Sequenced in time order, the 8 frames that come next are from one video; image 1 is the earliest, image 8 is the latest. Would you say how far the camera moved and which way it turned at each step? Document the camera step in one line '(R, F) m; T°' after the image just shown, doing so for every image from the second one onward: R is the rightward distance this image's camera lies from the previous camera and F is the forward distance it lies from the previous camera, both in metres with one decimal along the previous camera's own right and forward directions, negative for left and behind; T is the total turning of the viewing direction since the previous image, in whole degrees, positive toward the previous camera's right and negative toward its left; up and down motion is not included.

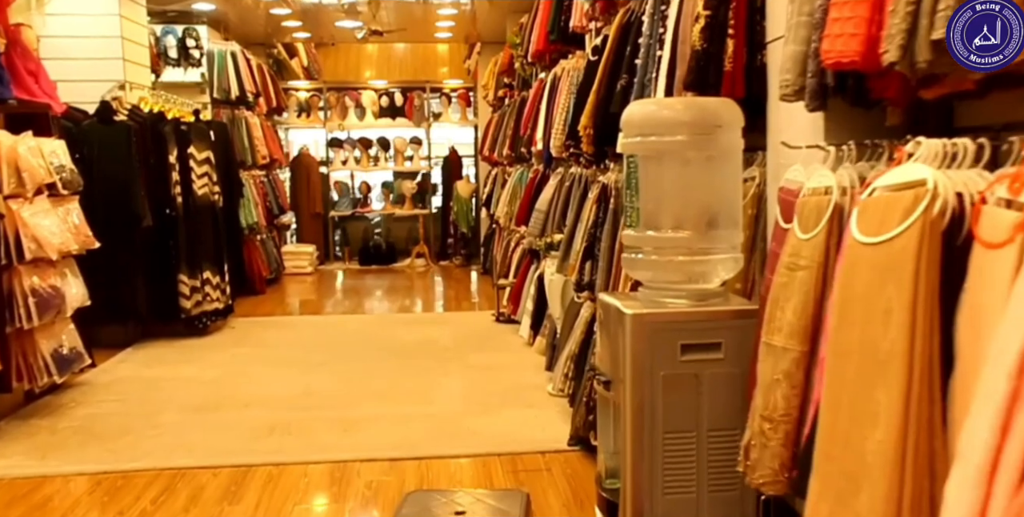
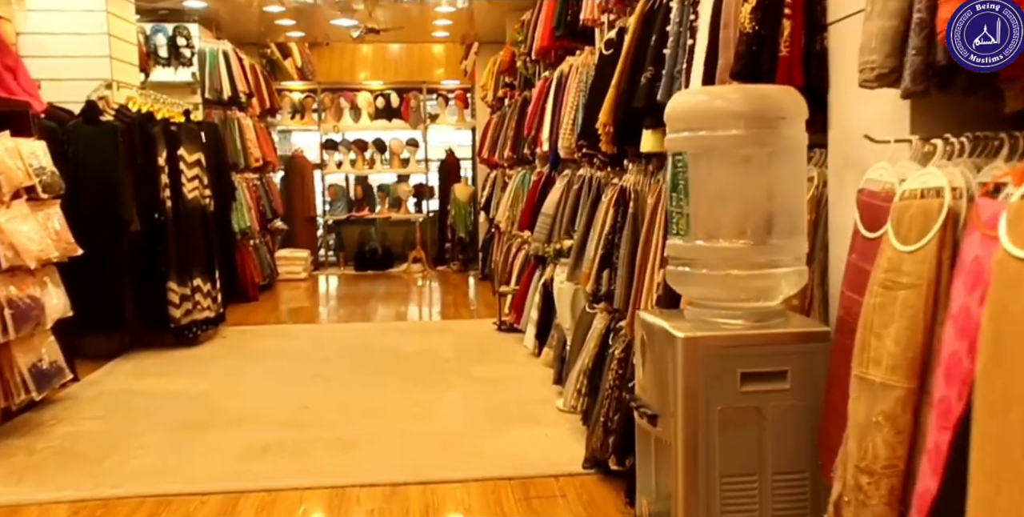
(-0.1, +0.2) m; 0°
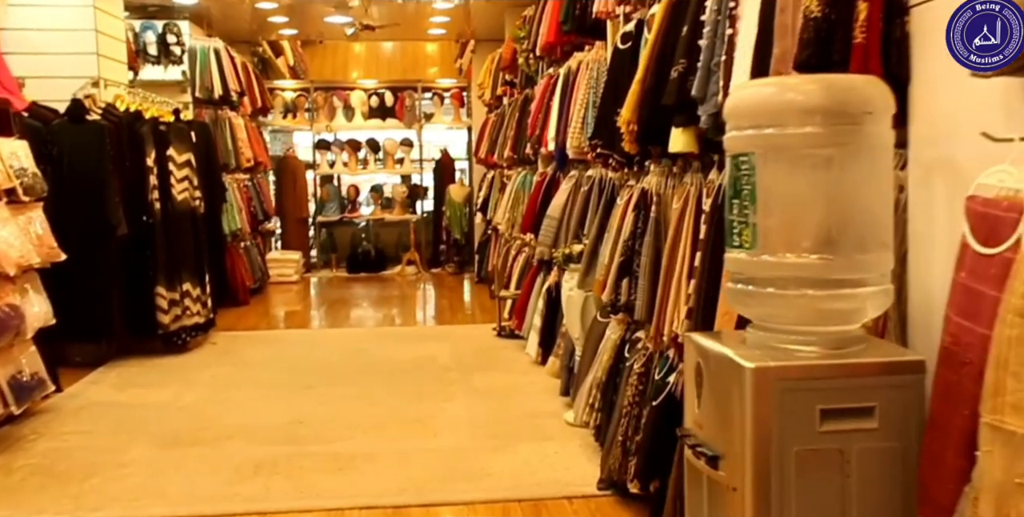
(-0.1, +0.2) m; +1°
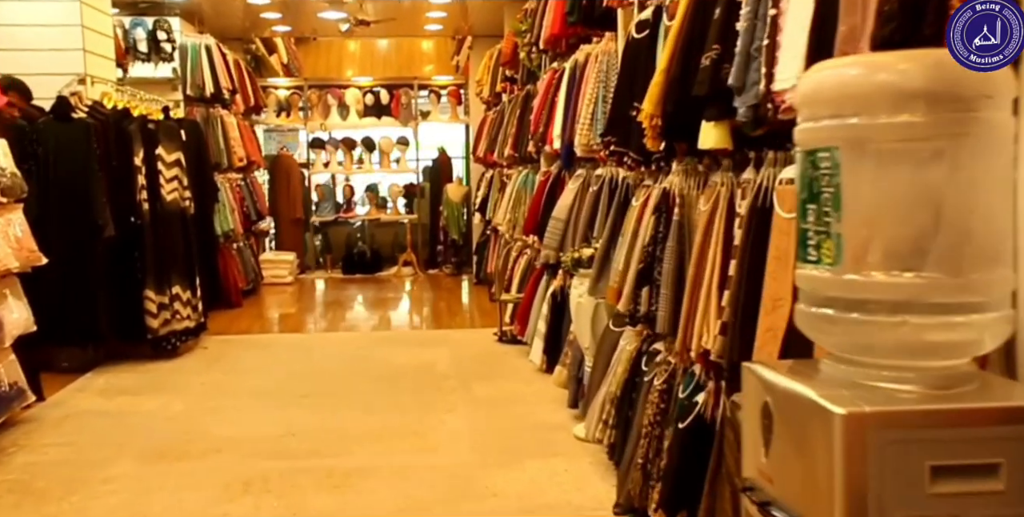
(0.0, +0.2) m; 0°
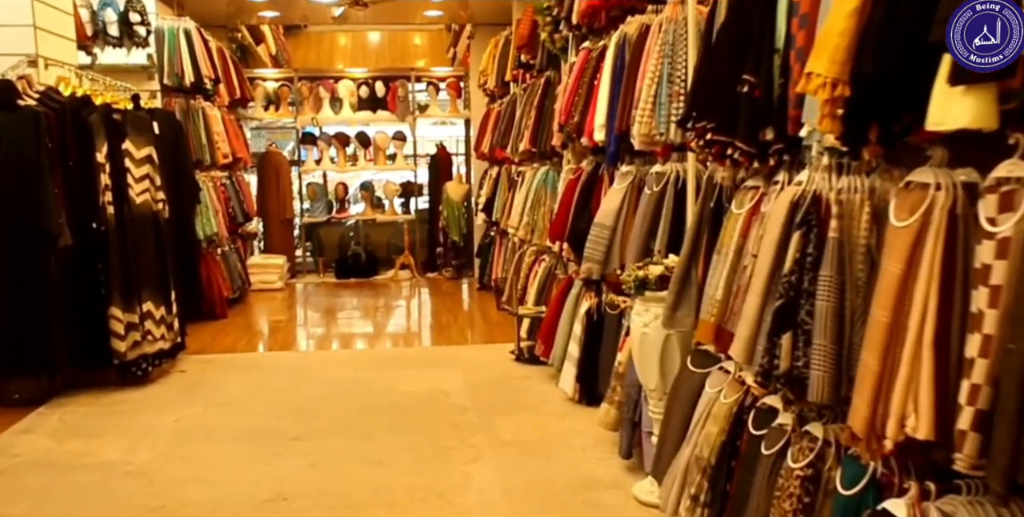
(-0.2, +0.6) m; +1°
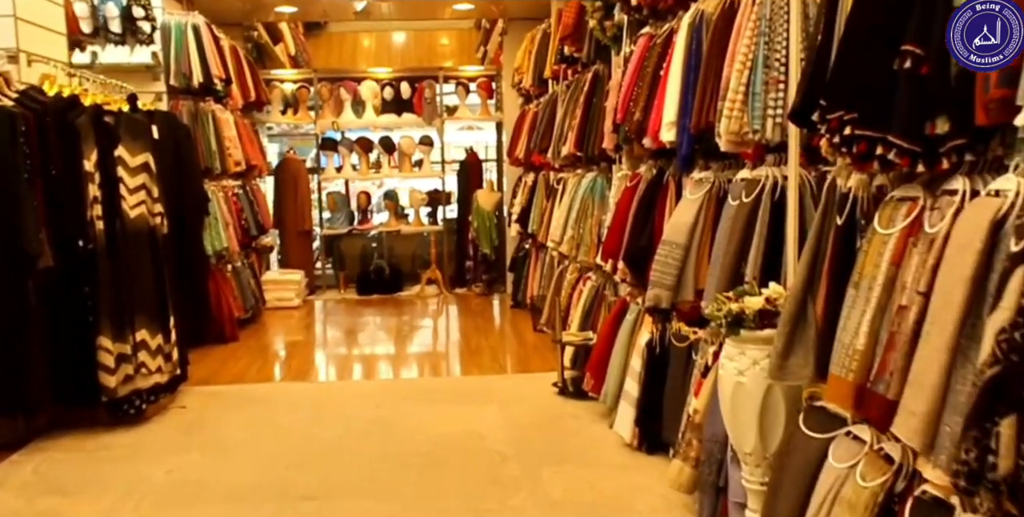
(-0.1, +0.5) m; -2°
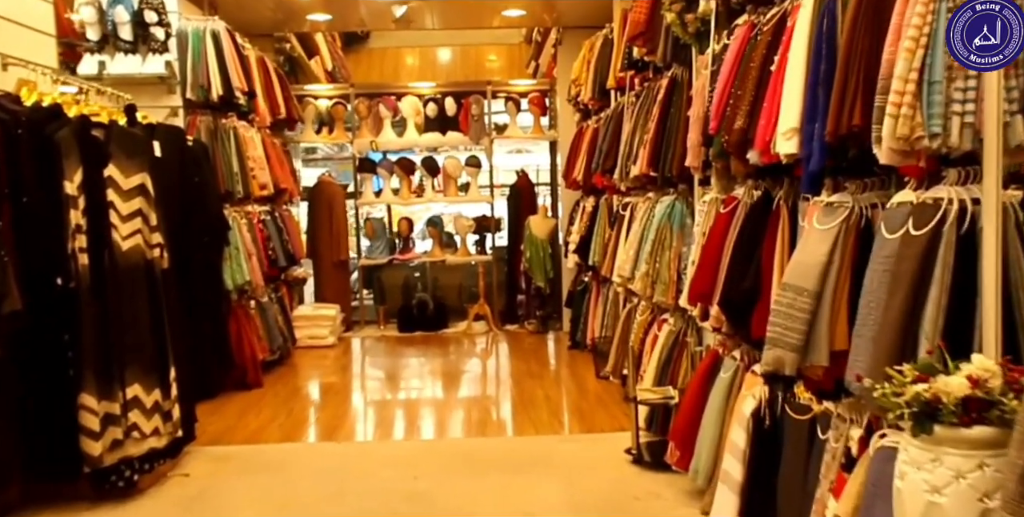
(-0.1, +0.6) m; -3°
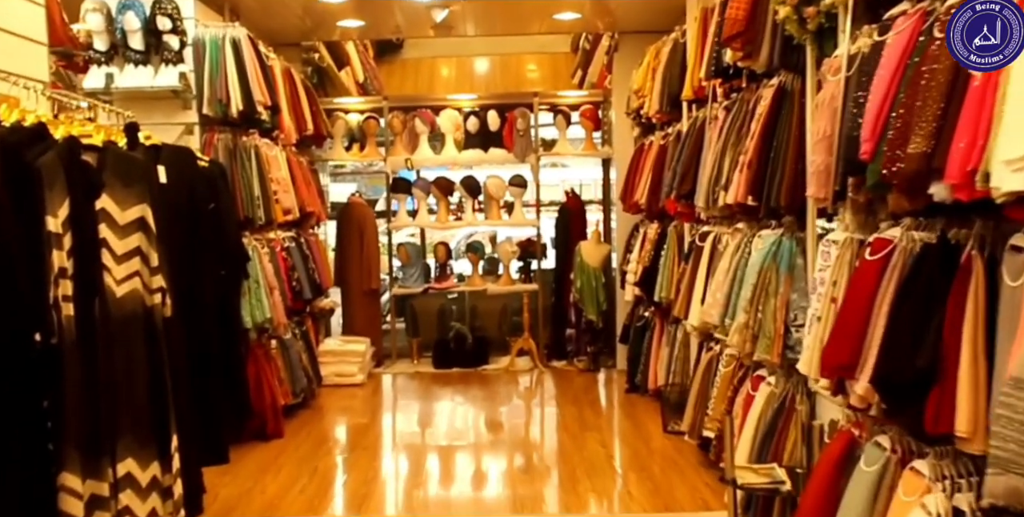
(-0.1, +0.5) m; -2°
